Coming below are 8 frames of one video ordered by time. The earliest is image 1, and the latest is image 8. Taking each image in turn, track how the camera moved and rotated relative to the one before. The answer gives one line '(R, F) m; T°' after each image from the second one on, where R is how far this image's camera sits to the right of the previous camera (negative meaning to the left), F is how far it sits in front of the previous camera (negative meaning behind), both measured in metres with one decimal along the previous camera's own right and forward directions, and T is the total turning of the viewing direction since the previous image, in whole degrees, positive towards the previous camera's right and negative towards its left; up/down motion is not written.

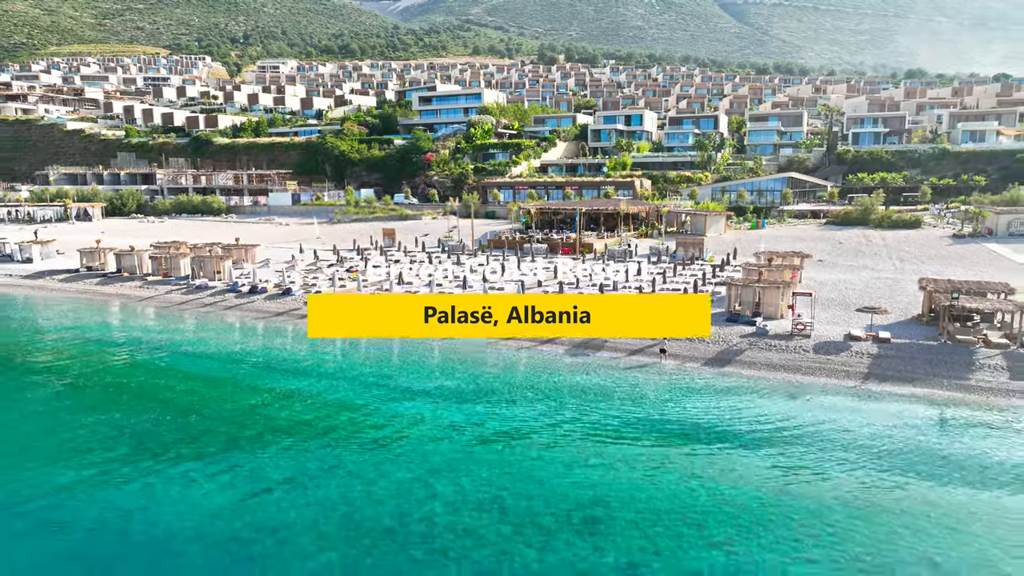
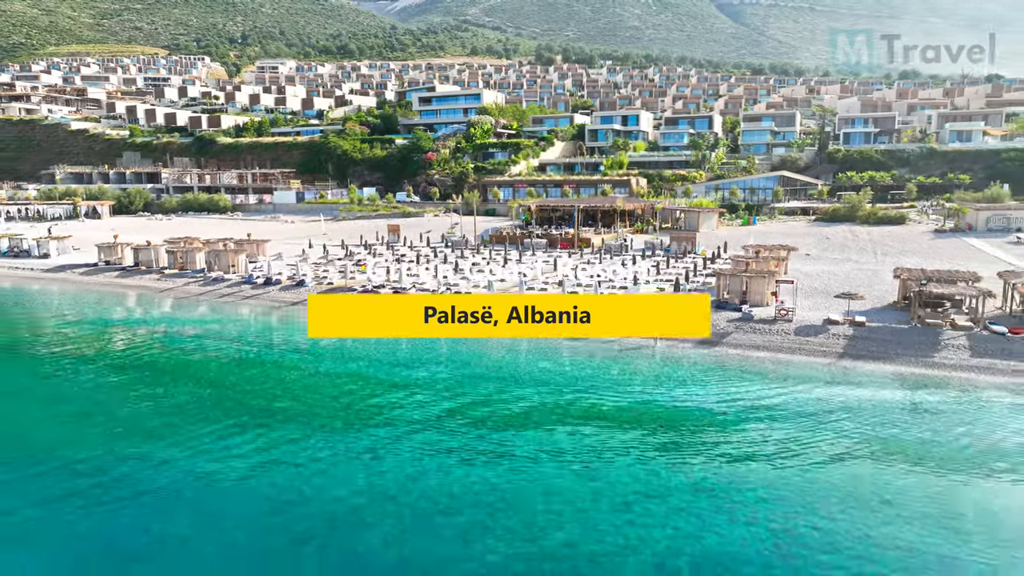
(-0.3, -2.1) m; 0°
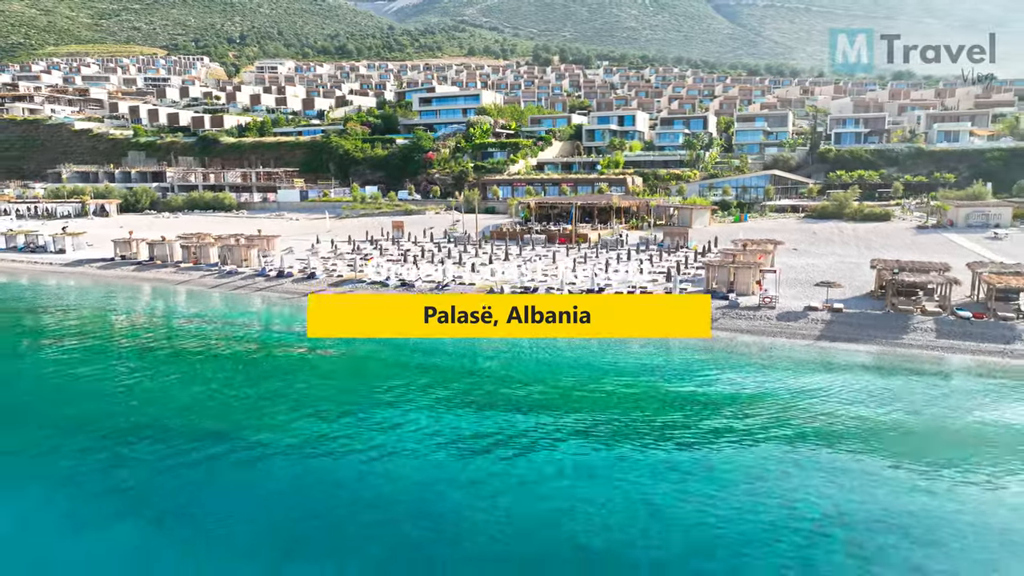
(-0.2, -2.1) m; 0°
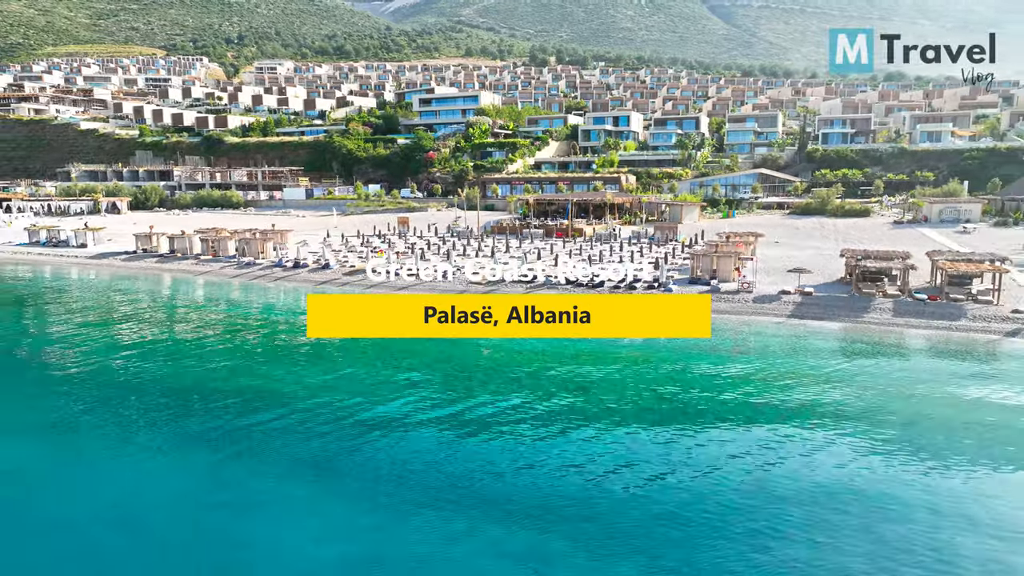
(-0.3, -3.2) m; 0°
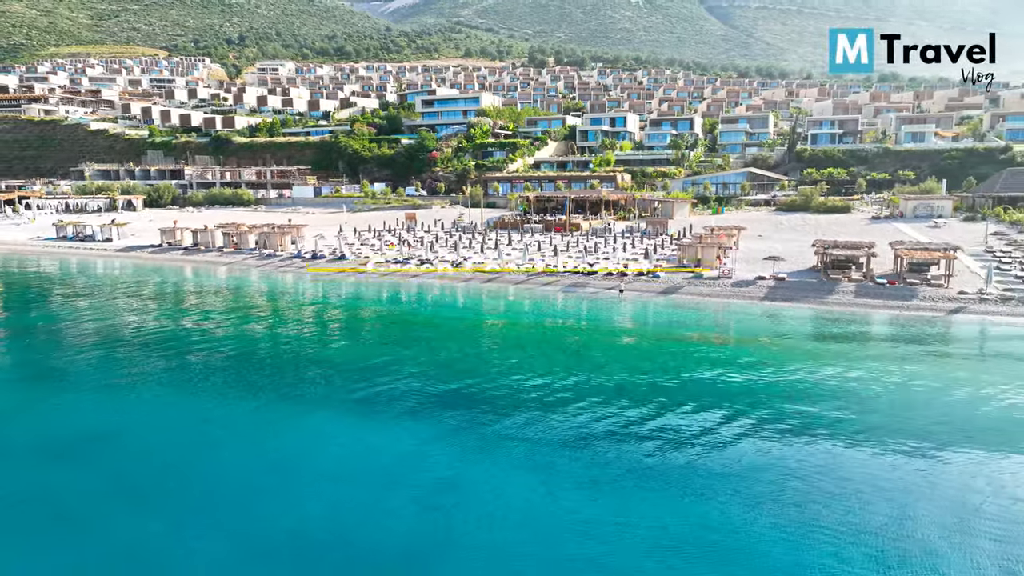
(-0.2, -3.8) m; 0°
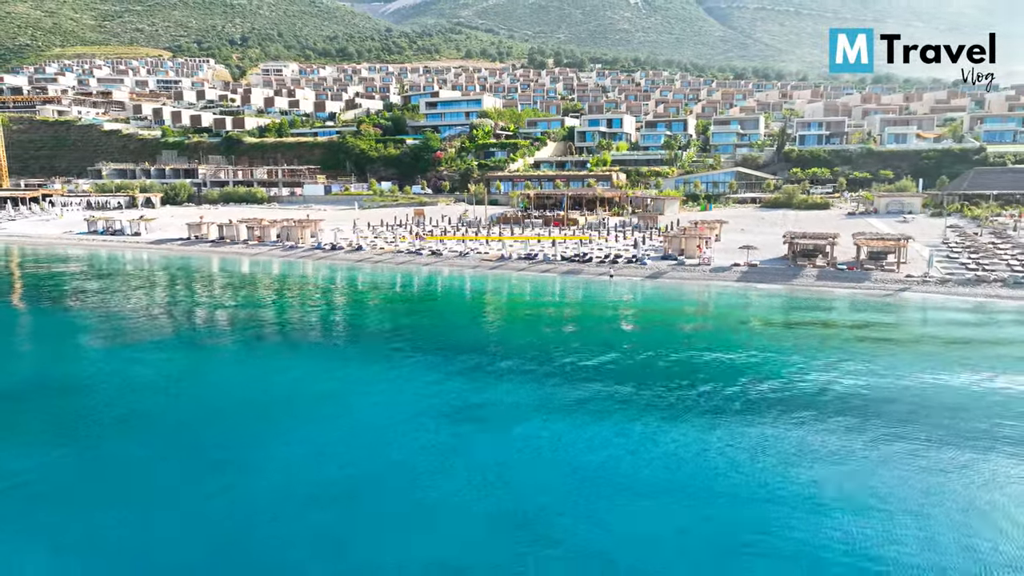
(-0.2, -4.7) m; 0°
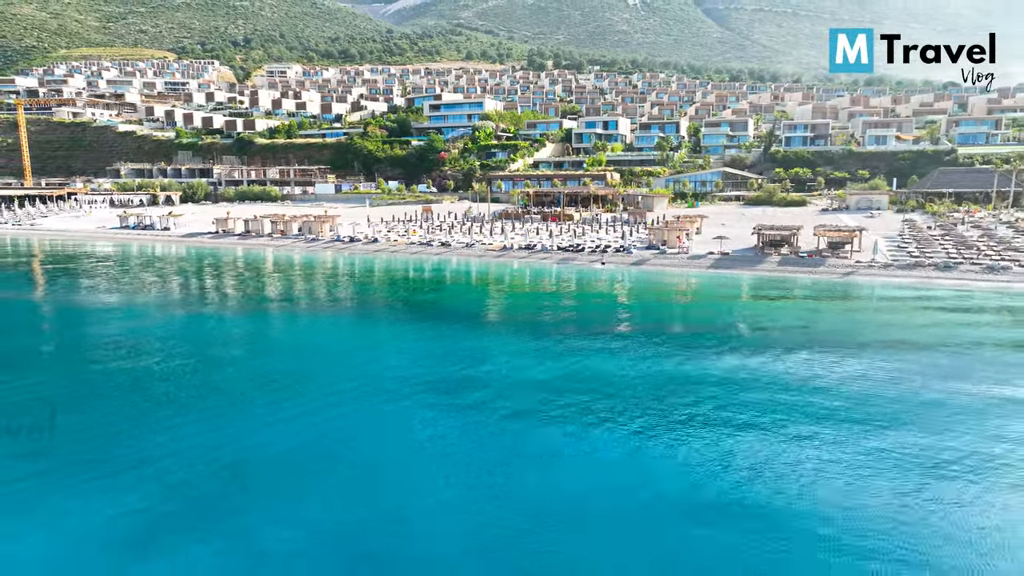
(-0.1, -5.8) m; 0°
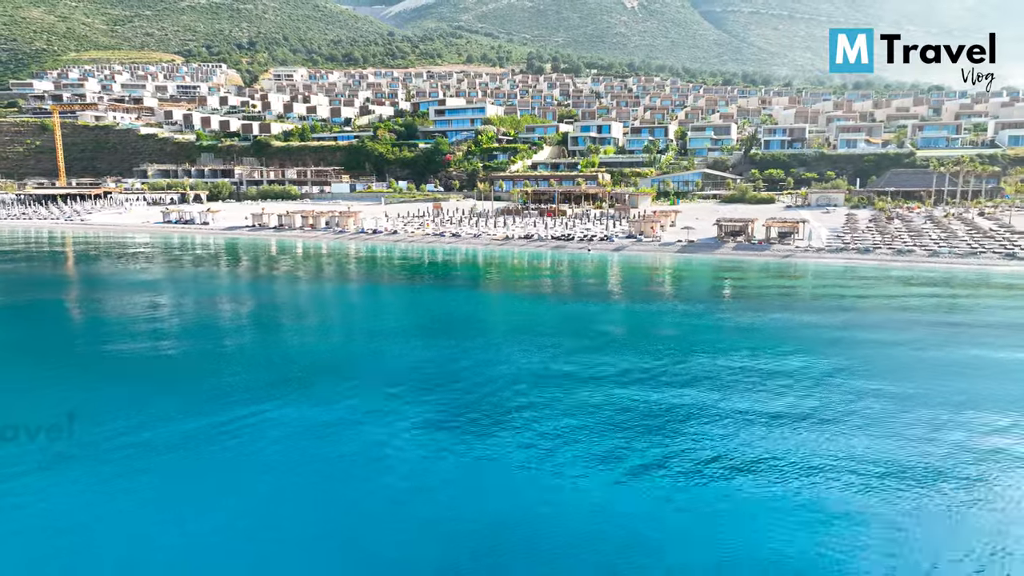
(-0.2, -9.6) m; 0°
